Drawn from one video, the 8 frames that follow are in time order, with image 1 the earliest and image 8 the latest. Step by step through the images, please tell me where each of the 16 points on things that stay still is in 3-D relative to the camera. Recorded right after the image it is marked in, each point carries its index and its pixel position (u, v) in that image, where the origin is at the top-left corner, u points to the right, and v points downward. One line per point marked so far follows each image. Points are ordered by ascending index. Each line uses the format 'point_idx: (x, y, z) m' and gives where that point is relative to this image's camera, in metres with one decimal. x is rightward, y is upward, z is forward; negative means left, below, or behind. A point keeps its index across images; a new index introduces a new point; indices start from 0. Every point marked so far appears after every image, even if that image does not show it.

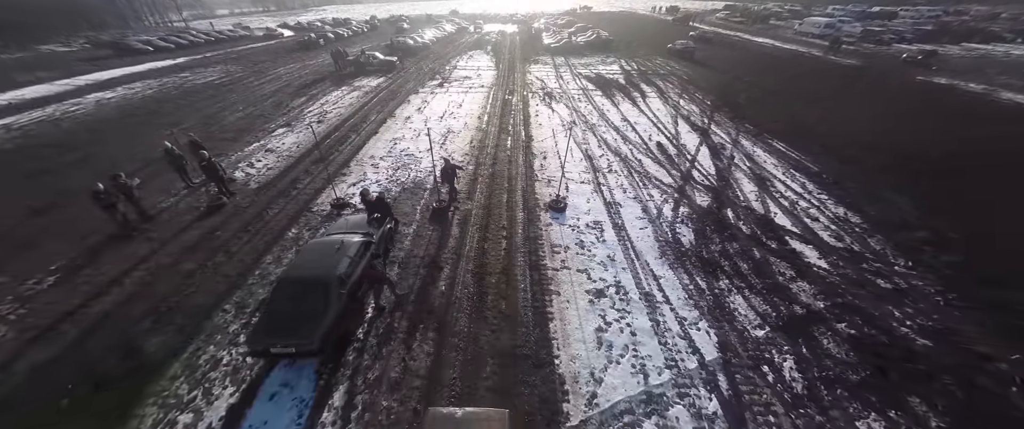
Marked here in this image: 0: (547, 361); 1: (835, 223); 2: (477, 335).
0: (+0.8, -3.1, +7.3) m
1: (+11.2, -0.3, +11.6) m
2: (-0.7, -2.7, +7.8) m
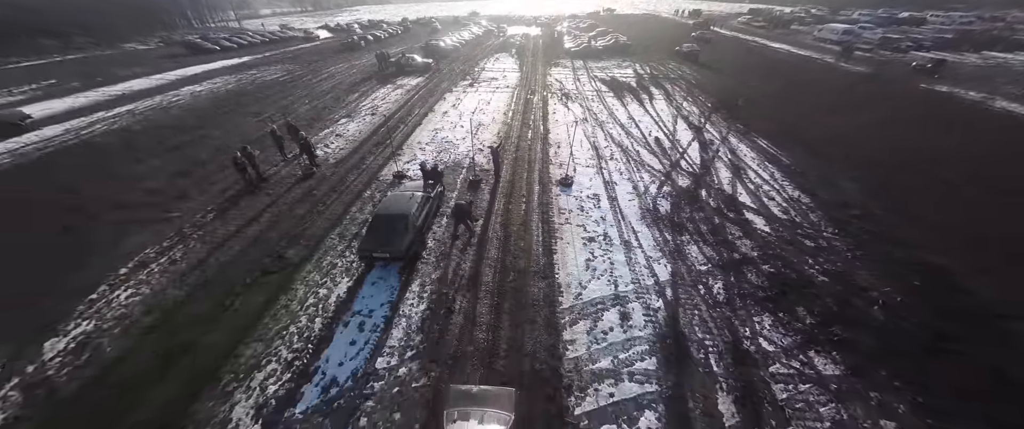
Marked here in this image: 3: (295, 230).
0: (+1.3, -1.9, +10.8) m
1: (+12.0, +0.6, +14.5) m
2: (-0.2, -1.5, +11.3) m
3: (-8.1, -0.5, +12.6) m
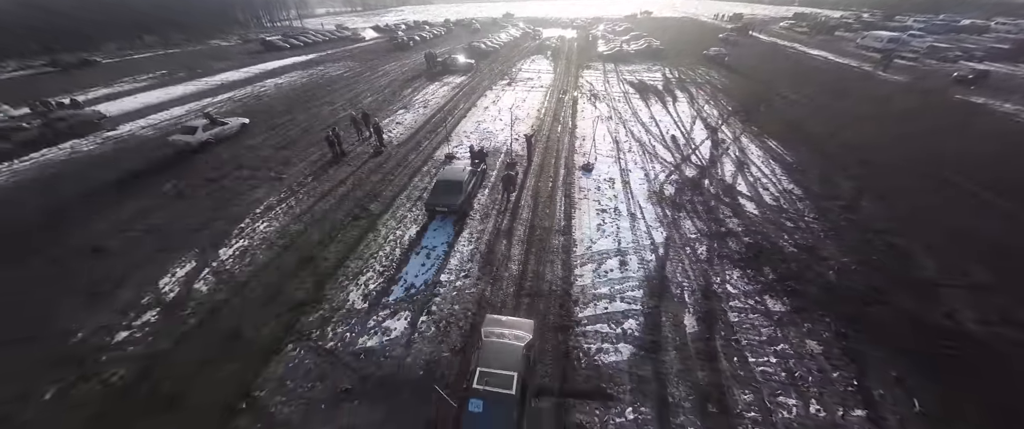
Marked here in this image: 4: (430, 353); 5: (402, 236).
0: (+2.4, -0.7, +13.8) m
1: (+13.5, +1.1, +16.7) m
2: (+1.0, -0.2, +14.5) m
3: (-6.7, +1.2, +16.3) m
4: (-2.2, -3.8, +9.3) m
5: (-4.4, -0.9, +13.4) m
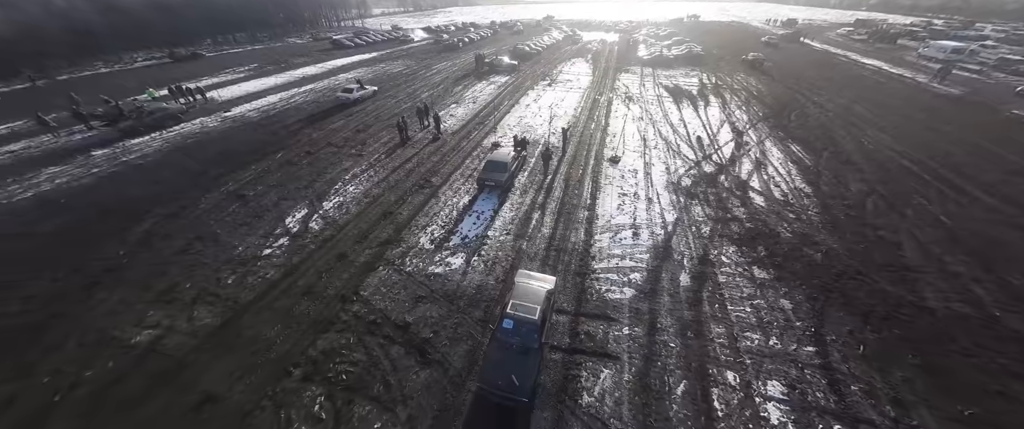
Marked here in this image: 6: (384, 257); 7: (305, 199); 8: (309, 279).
0: (+4.1, +0.3, +16.6) m
1: (+15.5, +1.4, +18.5) m
2: (+2.8, +0.9, +17.4) m
3: (-4.6, +2.8, +20.0) m
4: (-1.2, -2.5, +12.5) m
5: (-2.7, +0.6, +16.9) m
6: (-5.1, -1.7, +13.5) m
7: (-10.6, +0.8, +17.1) m
8: (-7.6, -2.4, +12.5) m
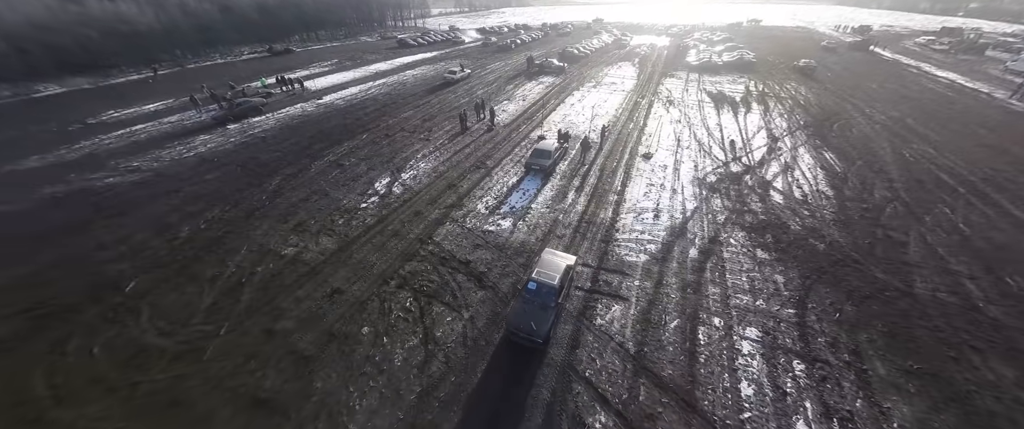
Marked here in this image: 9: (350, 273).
0: (+6.5, +1.2, +19.4) m
1: (+18.0, +1.4, +20.0) m
2: (+5.3, +1.9, +20.3) m
3: (-1.6, +4.3, +23.6) m
4: (+0.6, -1.1, +15.9) m
5: (-0.3, +2.0, +20.4) m
6: (-3.2, -0.1, +17.3) m
7: (-8.0, +2.9, +21.4) m
8: (-5.8, -0.6, +16.6) m
9: (-6.8, -2.4, +13.8) m
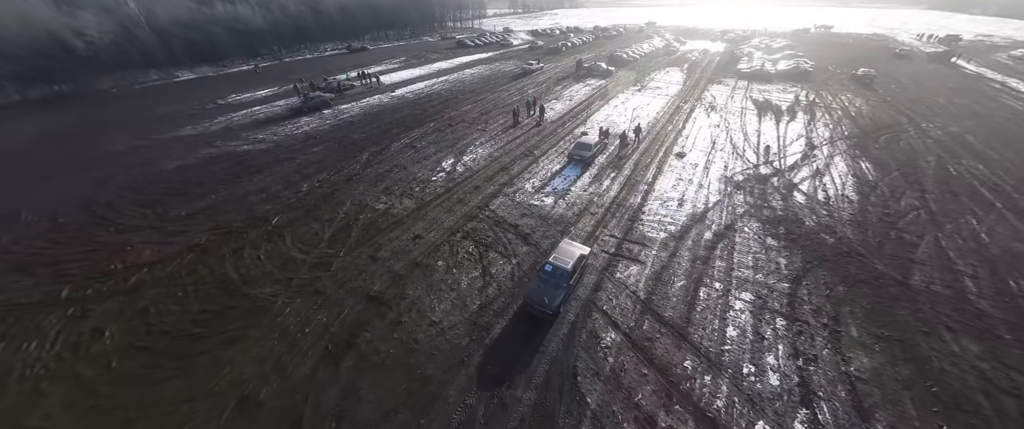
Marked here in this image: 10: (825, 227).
0: (+9.3, +2.0, +22.1) m
1: (+20.8, +1.3, +21.4) m
2: (+8.3, +2.8, +23.1) m
3: (+2.0, +5.7, +27.1) m
4: (+2.9, +0.1, +19.2) m
5: (+2.8, +3.3, +23.8) m
6: (-0.6, +1.5, +21.1) m
7: (-4.7, +4.7, +25.7) m
8: (-3.3, +1.2, +20.6) m
9: (-4.7, -0.6, +18.0) m
10: (+17.4, -0.7, +18.5) m
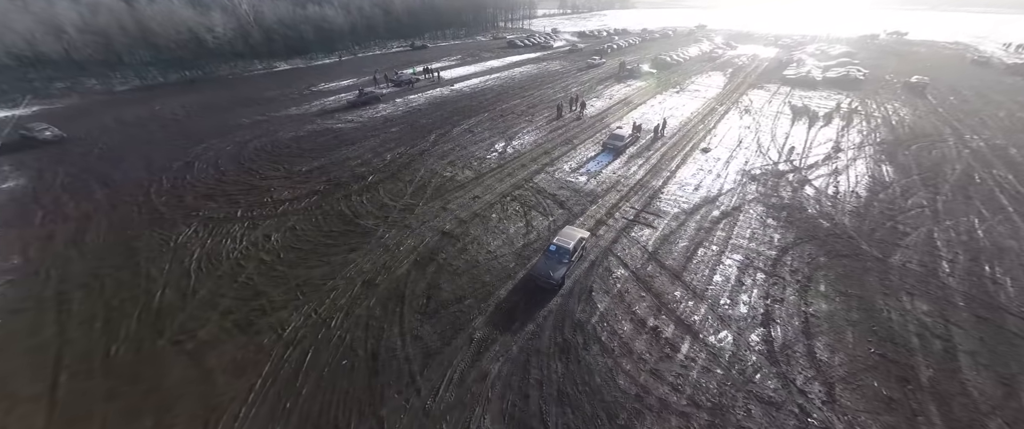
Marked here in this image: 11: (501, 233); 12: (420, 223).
0: (+12.4, +3.2, +25.5) m
1: (+23.8, +1.7, +23.7) m
2: (+11.6, +4.1, +26.6) m
3: (+6.0, +7.5, +31.3) m
4: (+5.7, +1.8, +23.3) m
5: (+6.3, +5.0, +27.8) m
6: (+2.5, +3.5, +25.5) m
7: (-0.9, +7.0, +30.5) m
8: (-0.3, +3.4, +25.3) m
9: (-2.0, +1.7, +22.9) m
10: (+19.9, -0.1, +21.1) m
11: (-0.6, -1.1, +18.9) m
12: (-5.5, -0.5, +19.7) m
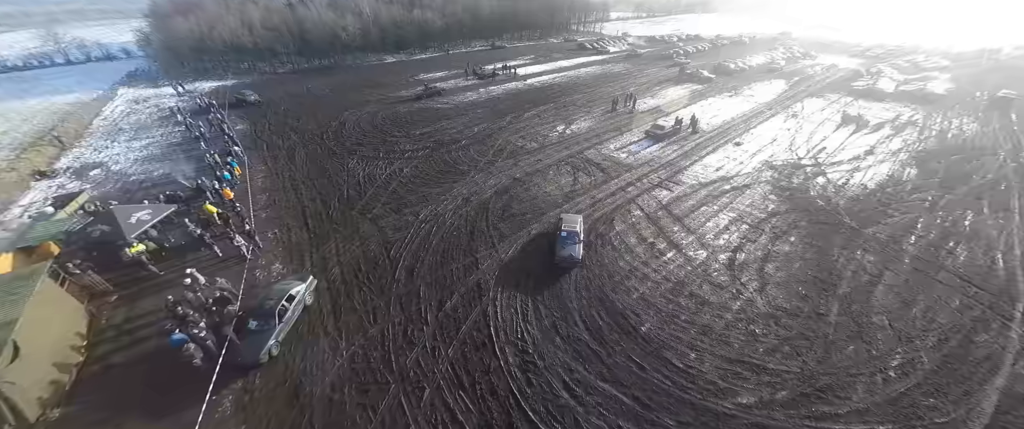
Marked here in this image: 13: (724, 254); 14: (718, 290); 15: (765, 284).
0: (+17.7, +5.3, +30.9) m
1: (+28.4, +2.5, +27.4) m
2: (+17.2, +6.3, +32.2) m
3: (+12.8, +10.2, +37.6) m
4: (+10.6, +4.7, +29.9) m
5: (+12.2, +7.8, +34.2) m
6: (+8.0, +6.7, +32.5) m
7: (+5.8, +10.5, +38.0) m
8: (+5.3, +6.9, +32.8) m
9: (+3.0, +5.5, +30.7) m
10: (+24.0, +1.3, +25.5) m
11: (+3.4, +2.5, +26.6) m
12: (-1.2, +3.7, +28.0) m
13: (+12.7, -2.4, +19.8) m
14: (+10.8, -4.0, +17.4) m
15: (+13.6, -3.7, +17.8) m
